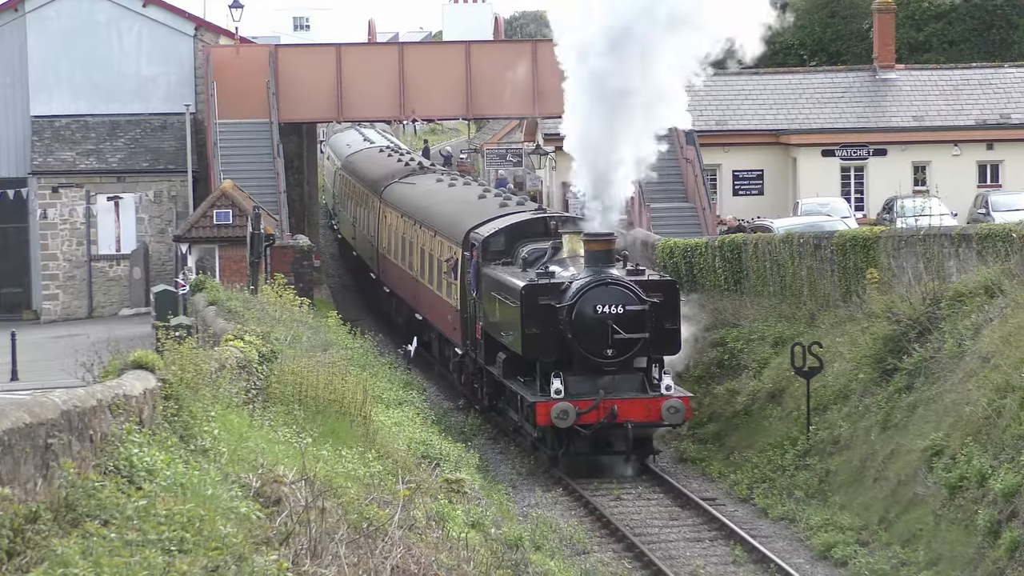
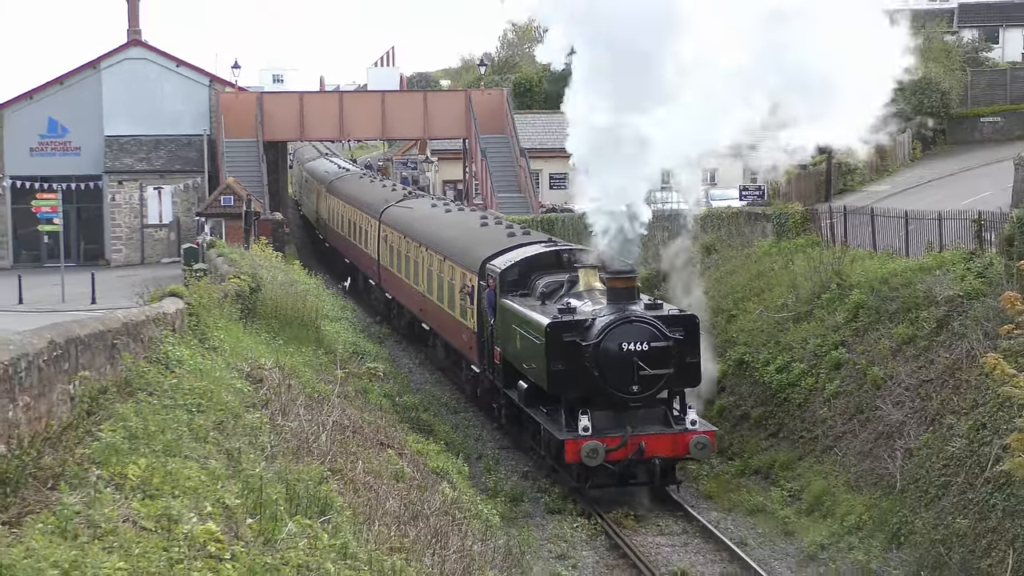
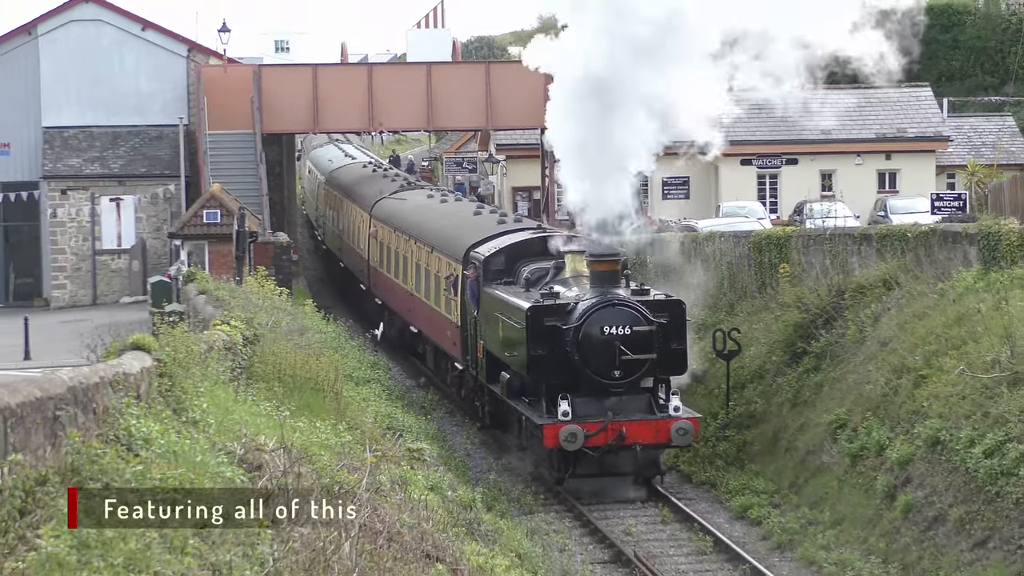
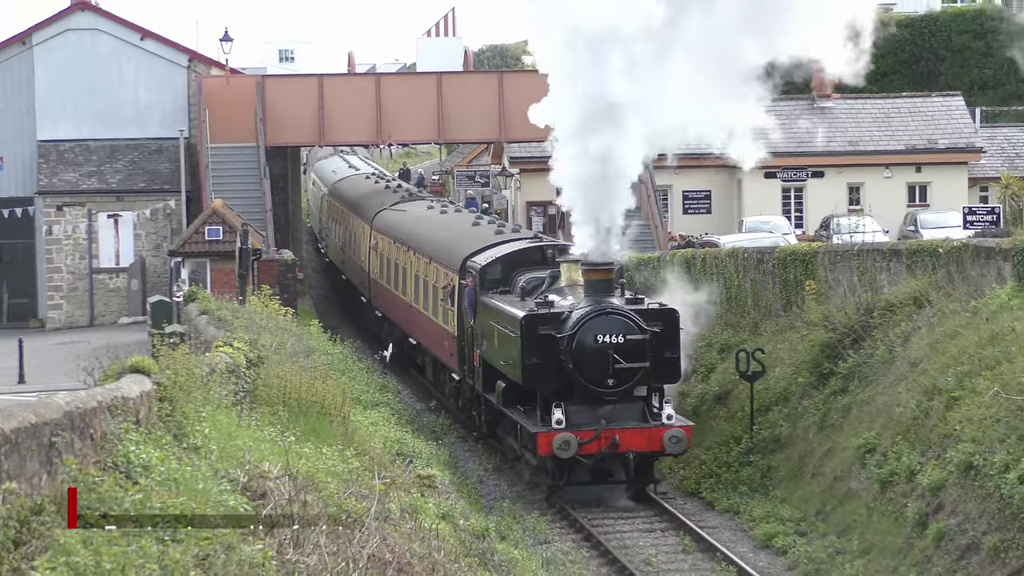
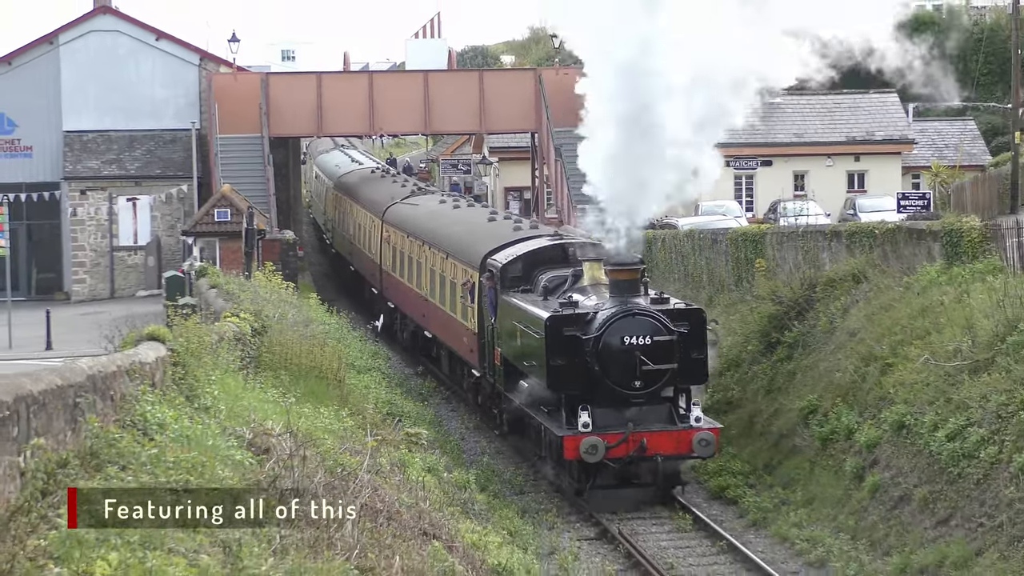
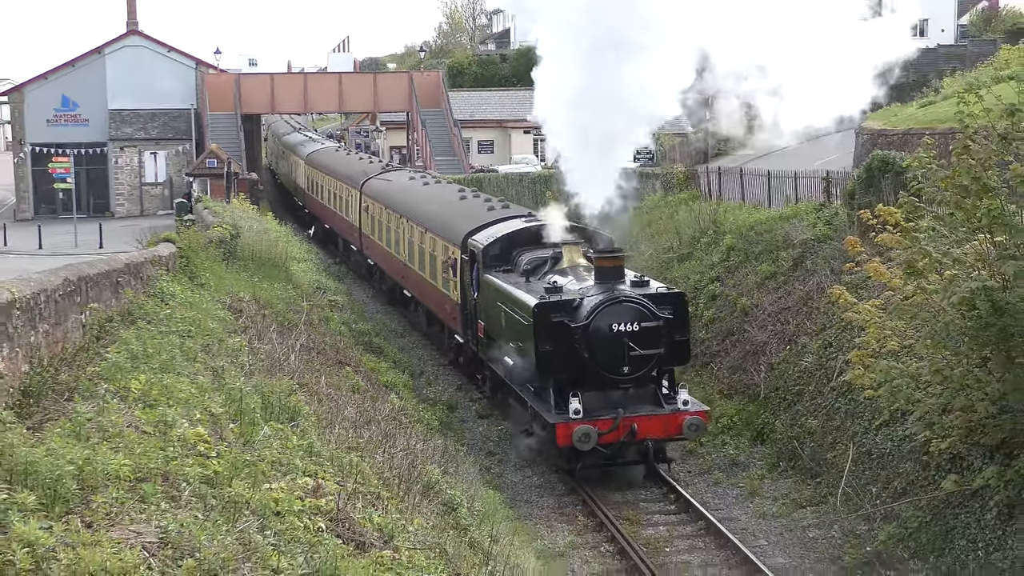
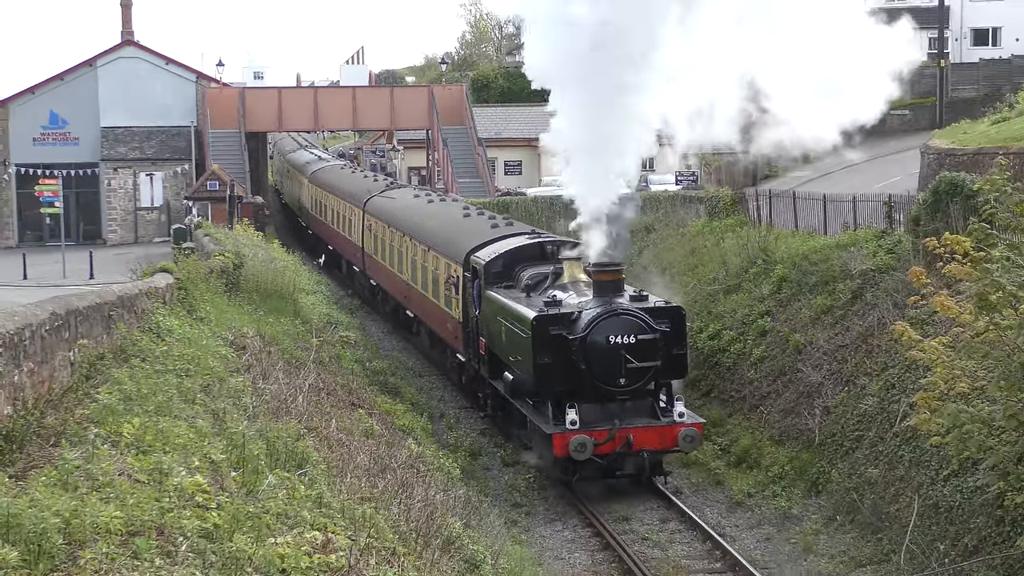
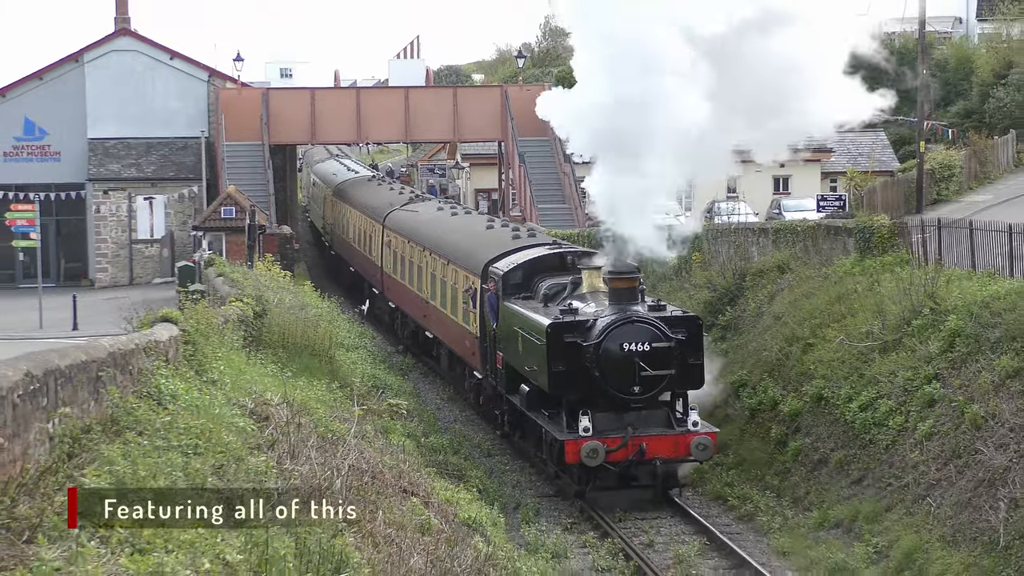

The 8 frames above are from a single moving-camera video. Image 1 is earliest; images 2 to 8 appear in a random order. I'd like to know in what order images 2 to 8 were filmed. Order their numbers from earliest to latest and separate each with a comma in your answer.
4, 3, 5, 8, 2, 7, 6
